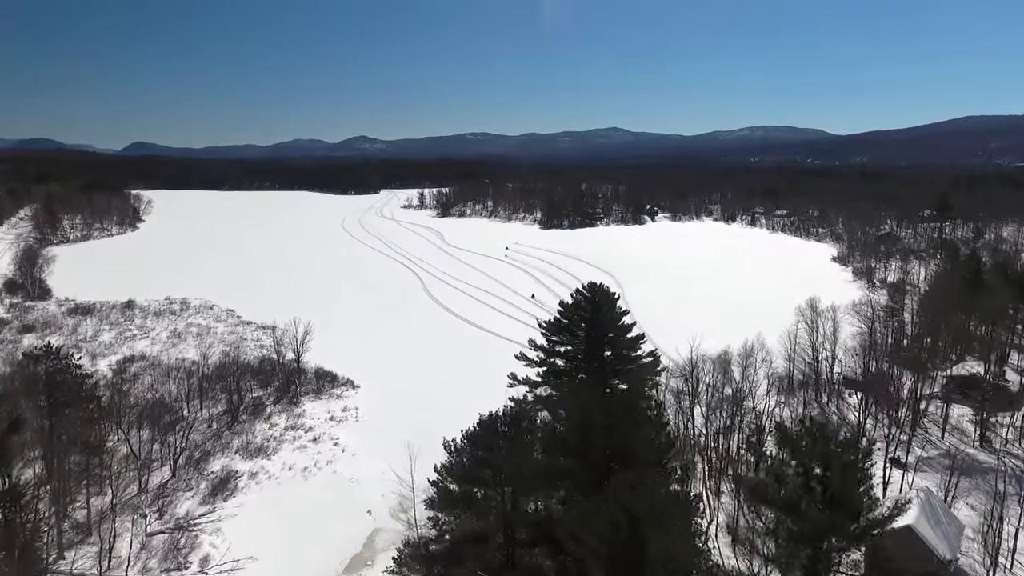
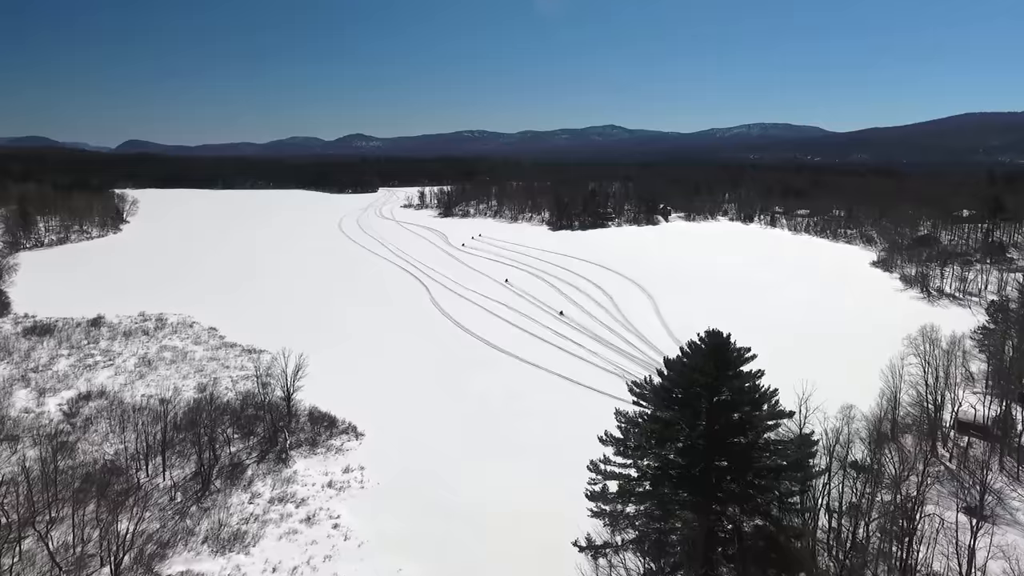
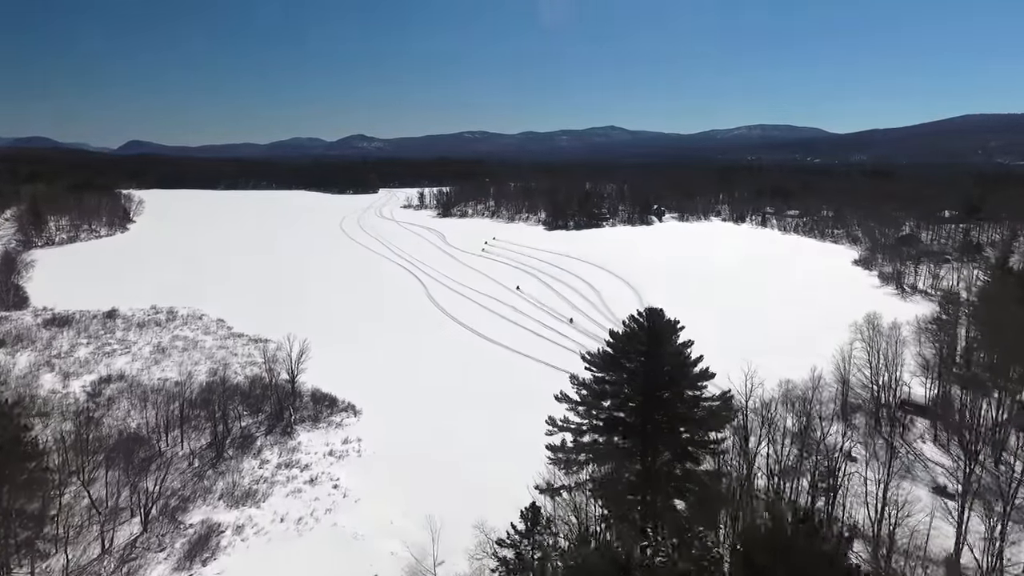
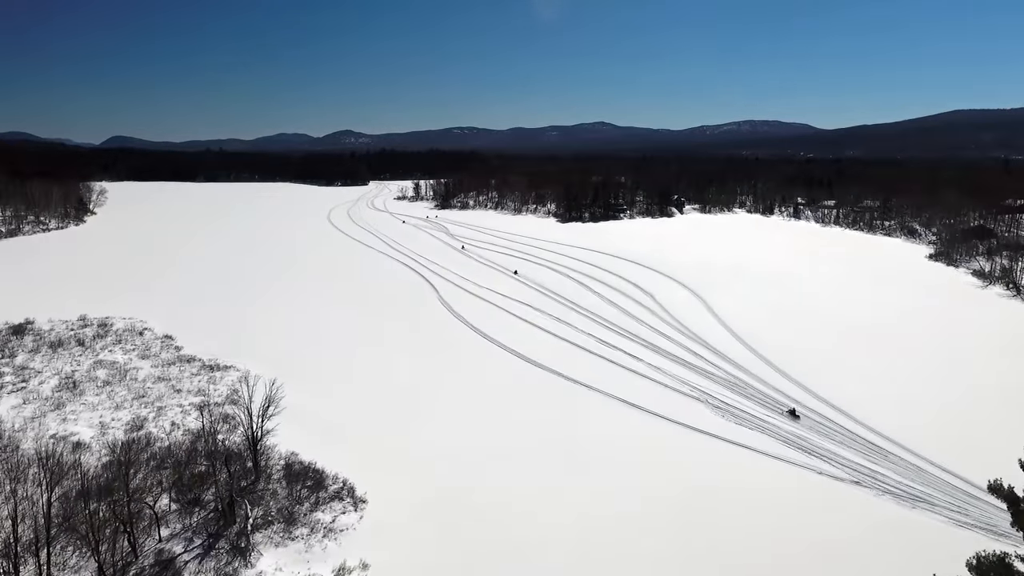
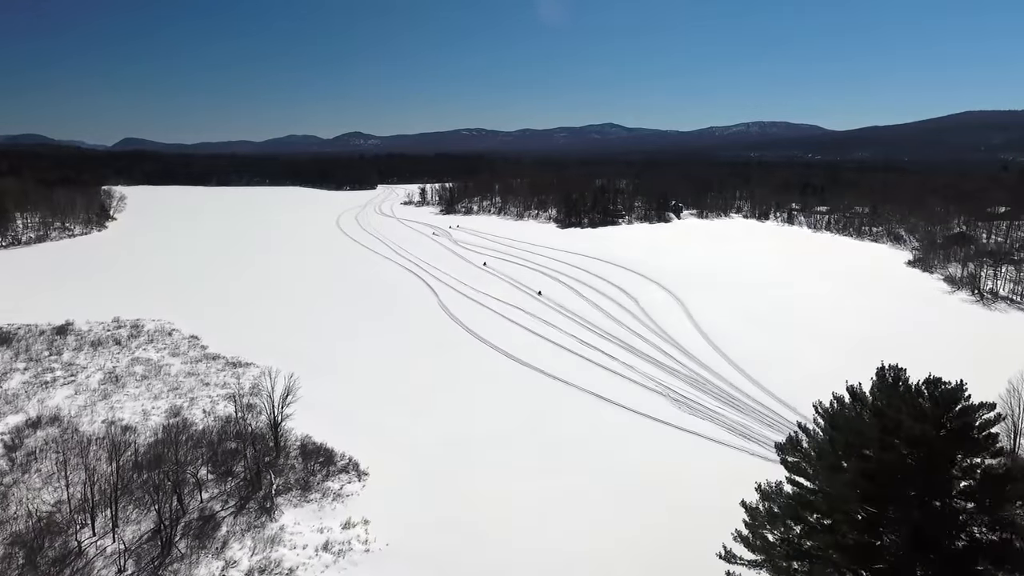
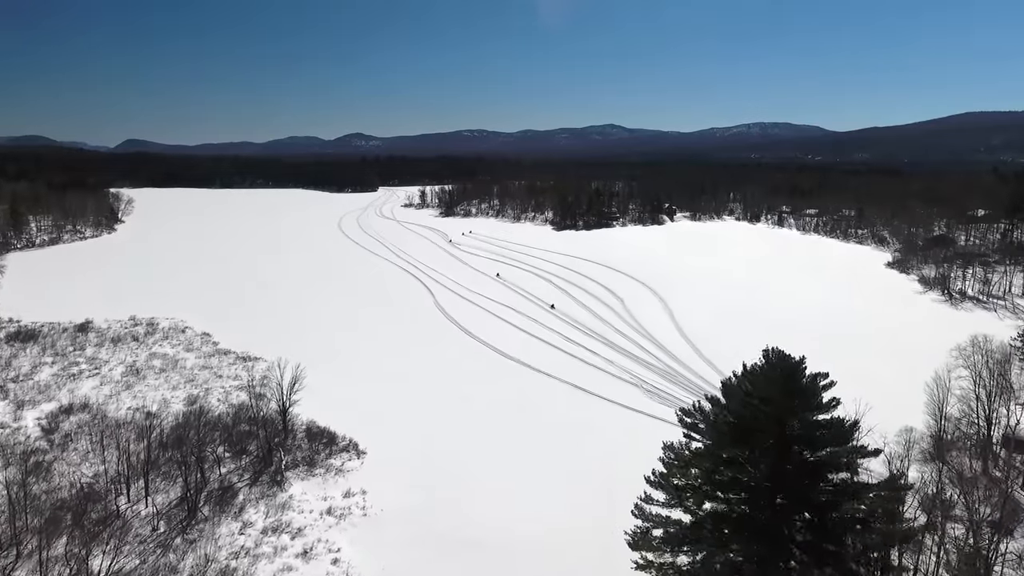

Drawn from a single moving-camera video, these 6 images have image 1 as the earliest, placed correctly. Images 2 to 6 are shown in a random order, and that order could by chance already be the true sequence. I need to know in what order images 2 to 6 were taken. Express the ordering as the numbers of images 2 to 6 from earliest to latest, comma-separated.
3, 2, 6, 5, 4
